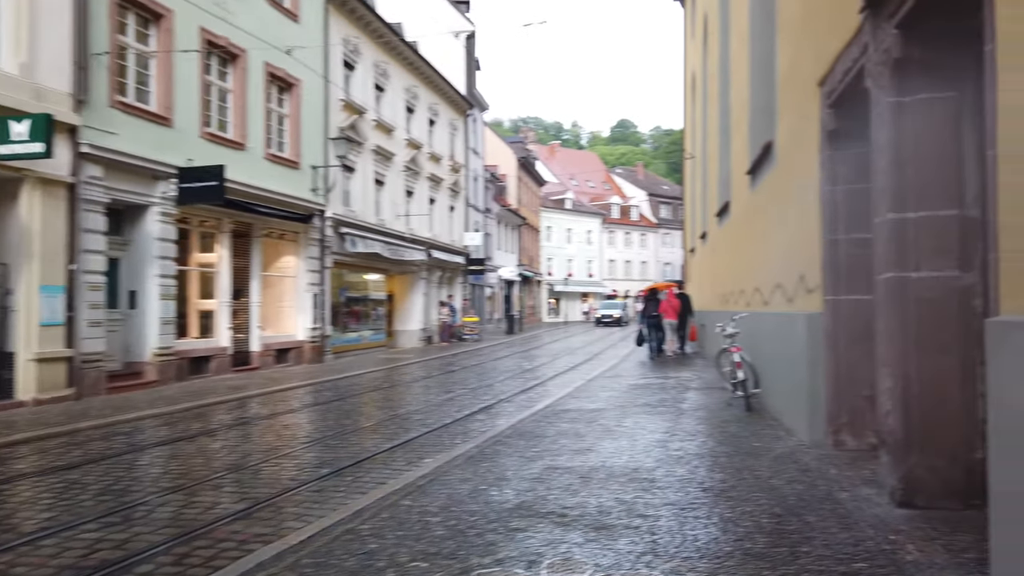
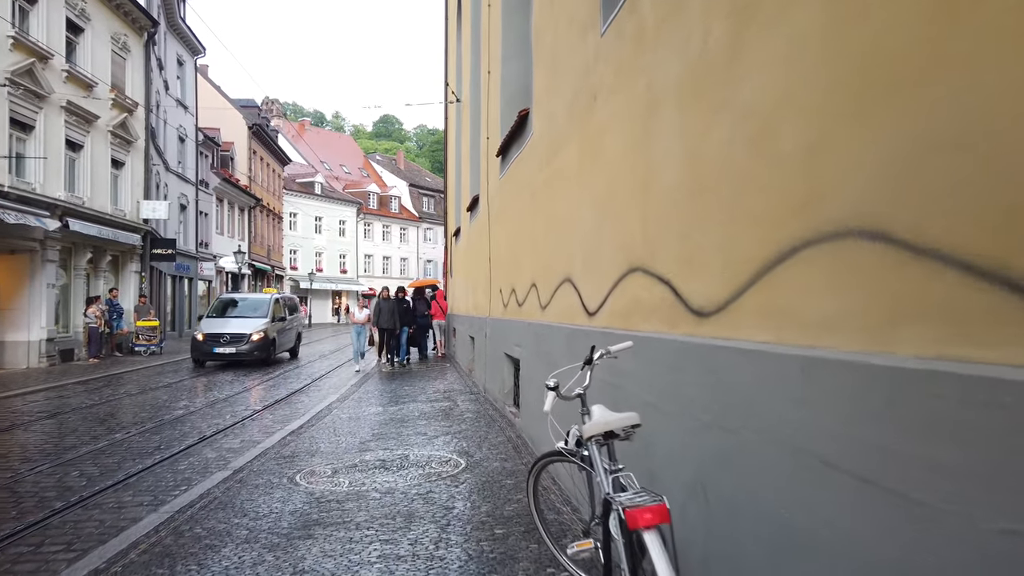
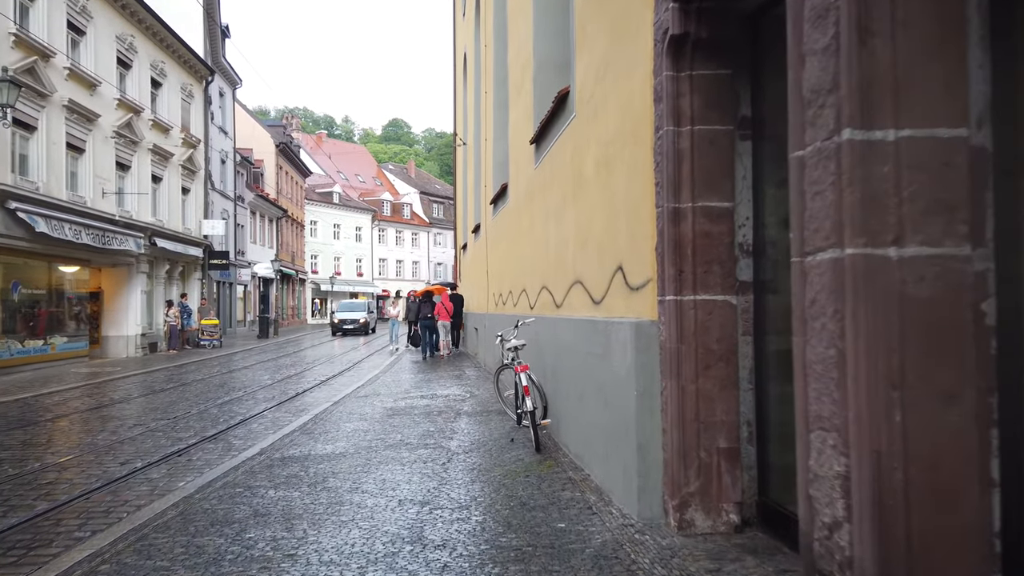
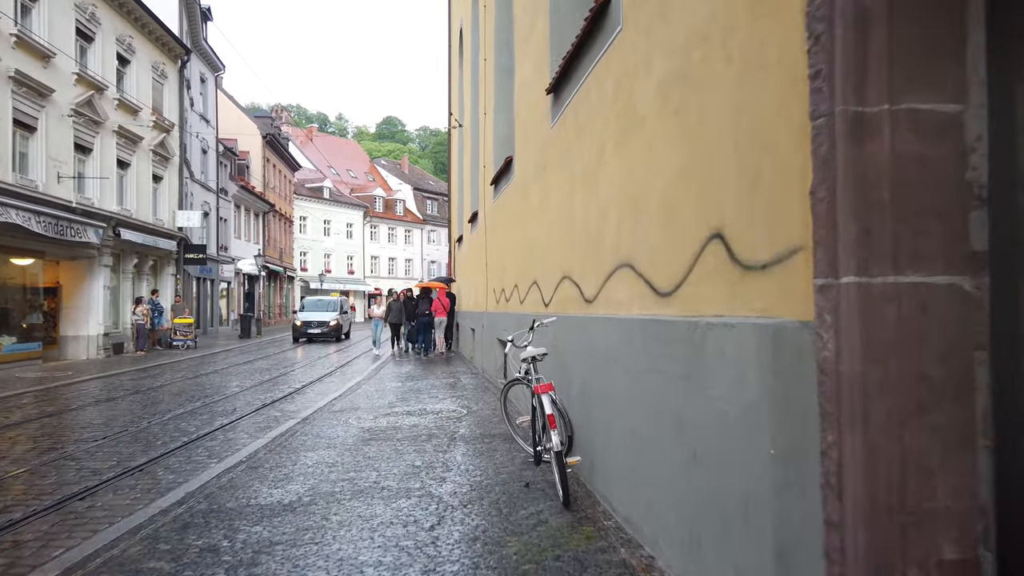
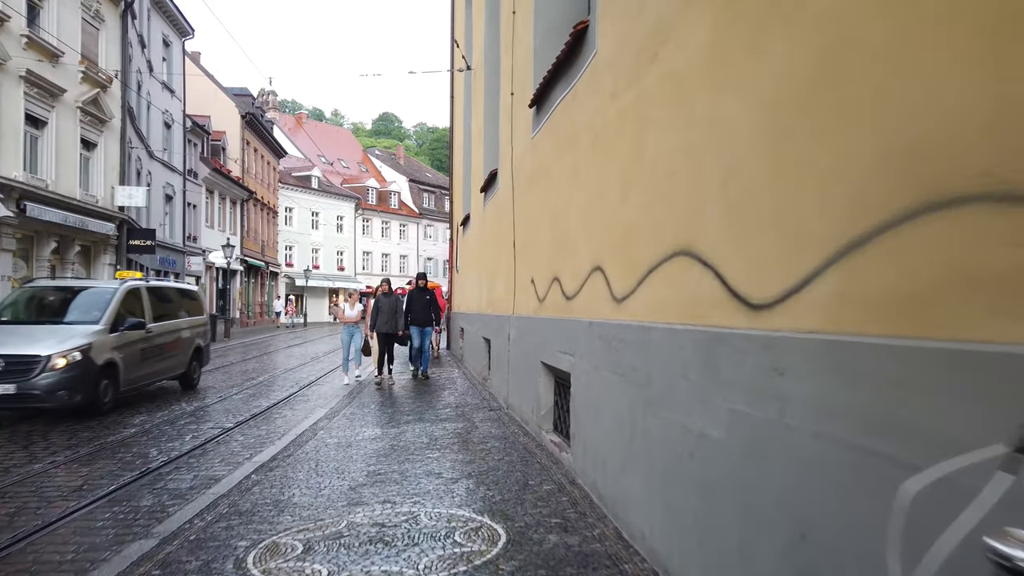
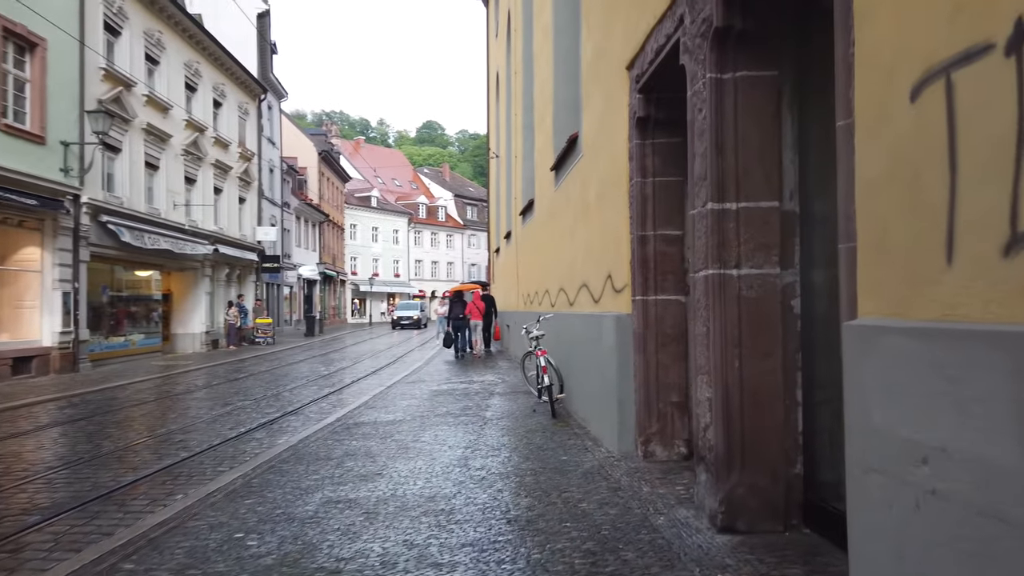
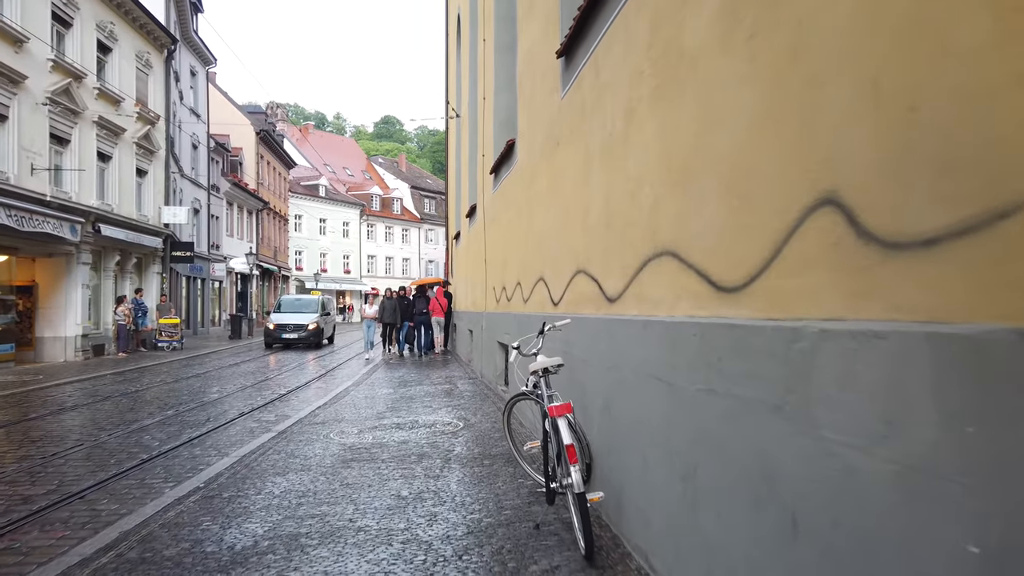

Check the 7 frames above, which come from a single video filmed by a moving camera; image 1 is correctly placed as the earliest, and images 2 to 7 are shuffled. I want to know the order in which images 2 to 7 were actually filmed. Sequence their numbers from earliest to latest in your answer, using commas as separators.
6, 3, 4, 7, 2, 5
